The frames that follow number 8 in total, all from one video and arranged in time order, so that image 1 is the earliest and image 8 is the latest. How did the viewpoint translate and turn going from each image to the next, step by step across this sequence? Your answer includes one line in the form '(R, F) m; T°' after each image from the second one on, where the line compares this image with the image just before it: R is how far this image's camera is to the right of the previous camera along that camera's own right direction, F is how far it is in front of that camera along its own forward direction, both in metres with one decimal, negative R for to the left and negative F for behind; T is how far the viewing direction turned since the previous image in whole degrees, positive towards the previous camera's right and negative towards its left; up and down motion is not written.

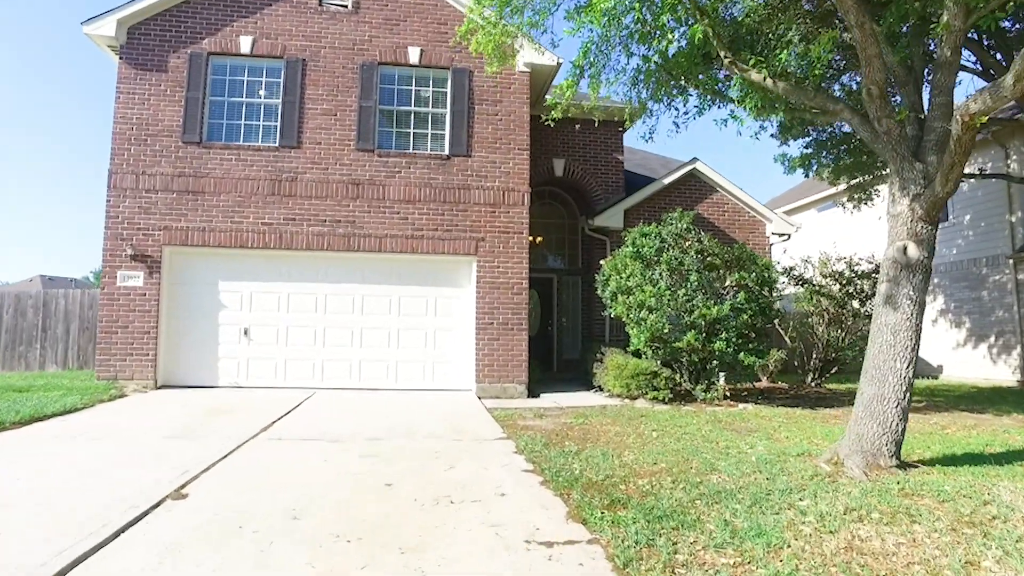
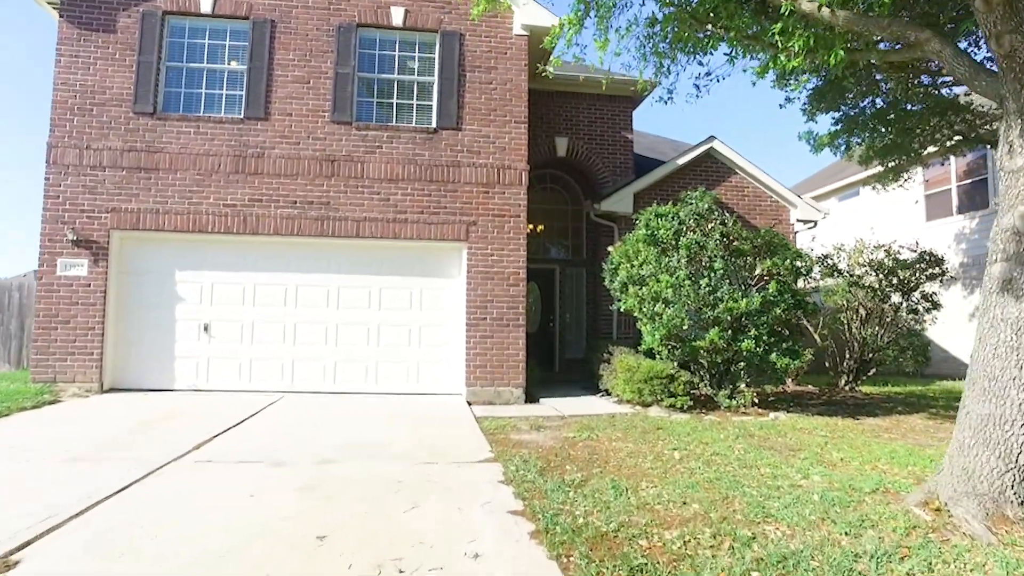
(+0.1, +1.3) m; 0°
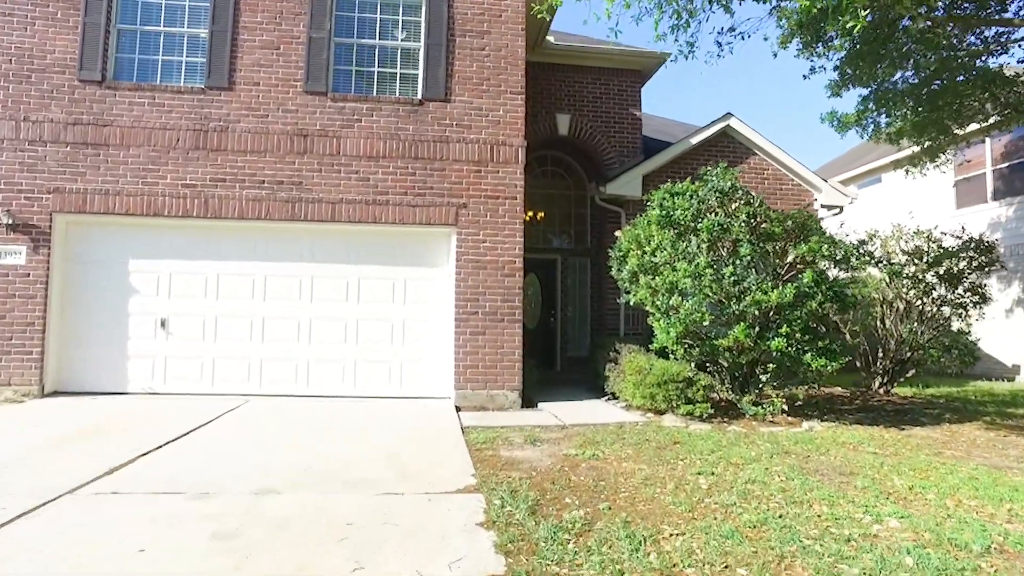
(+0.1, +1.1) m; 0°
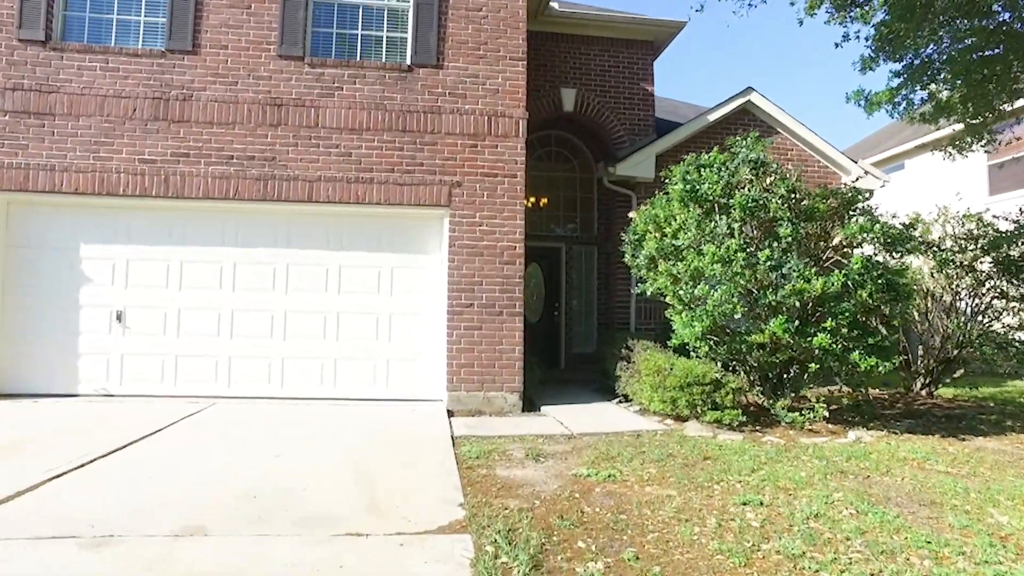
(0.0, +1.0) m; 0°
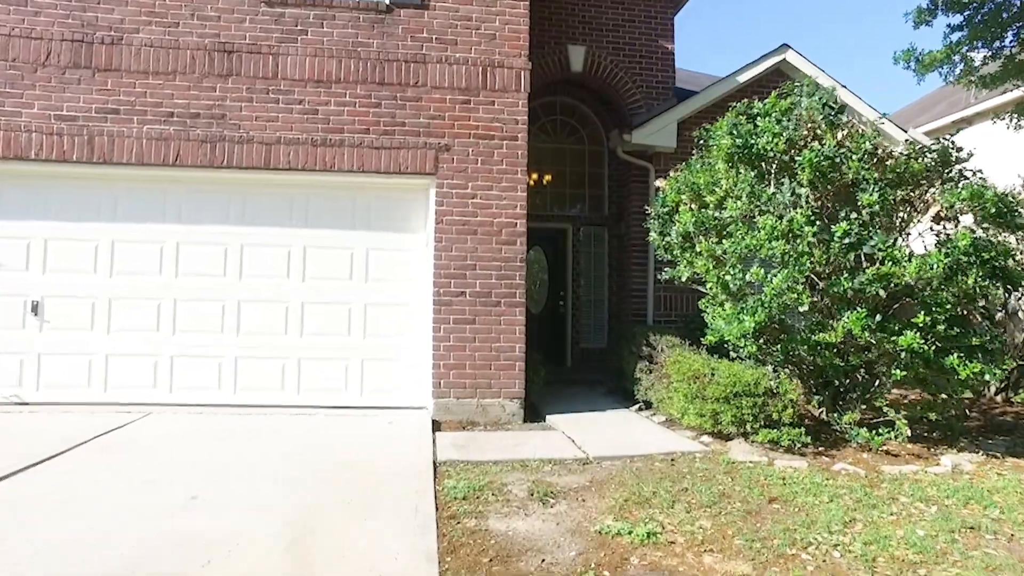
(0.0, +1.4) m; 0°
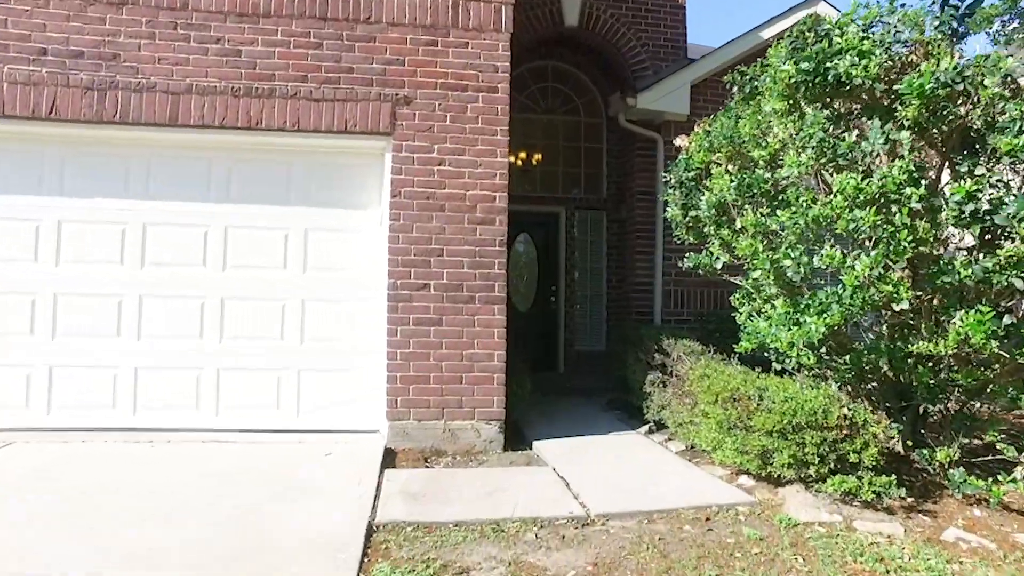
(+0.1, +1.4) m; +1°
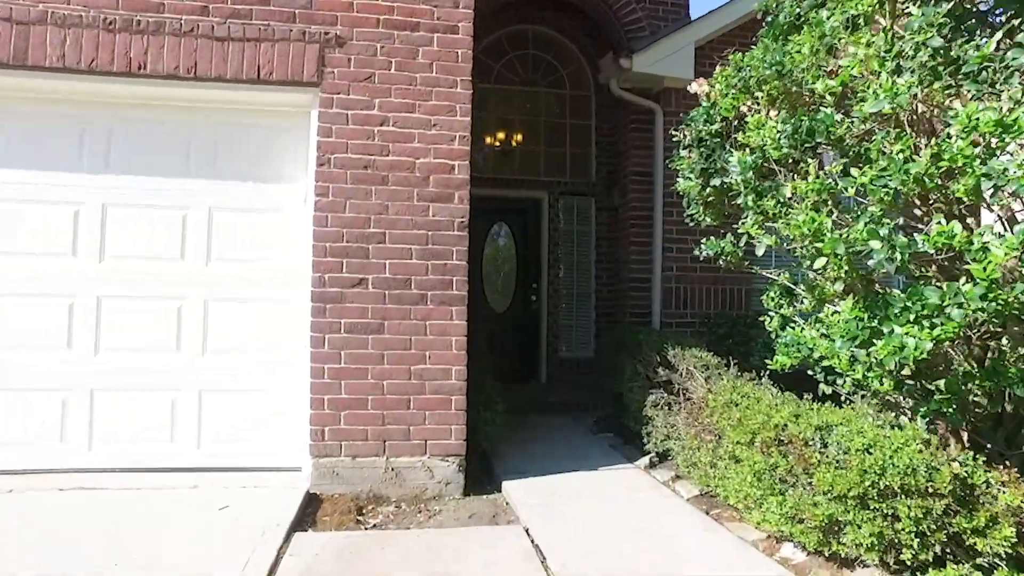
(+0.2, +1.2) m; +1°
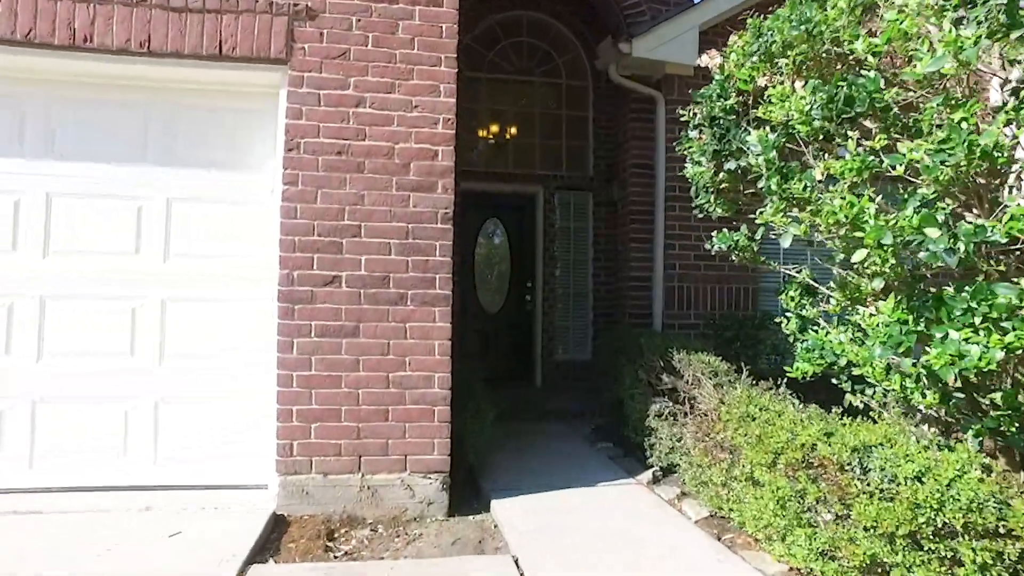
(0.0, +0.4) m; 0°
